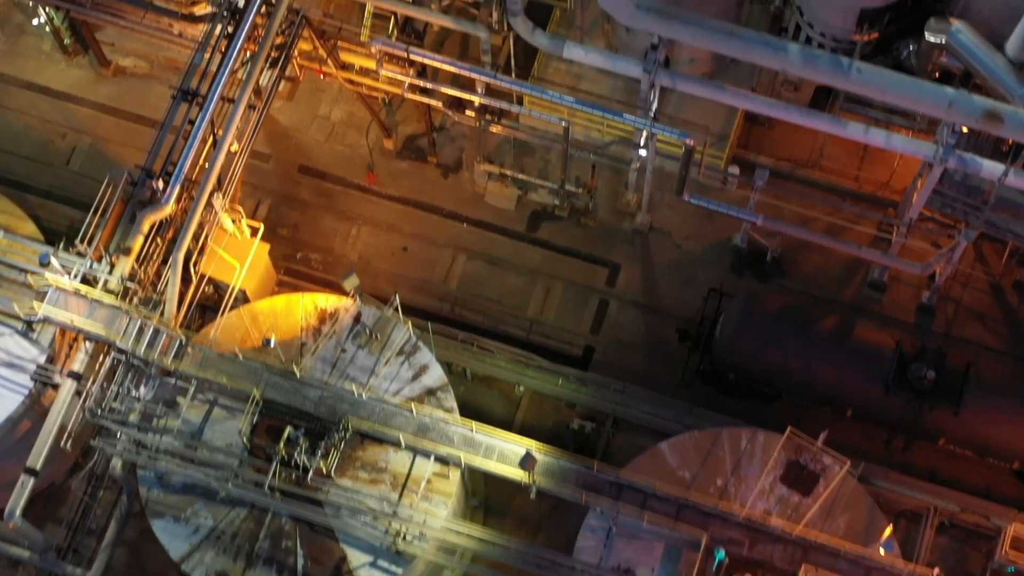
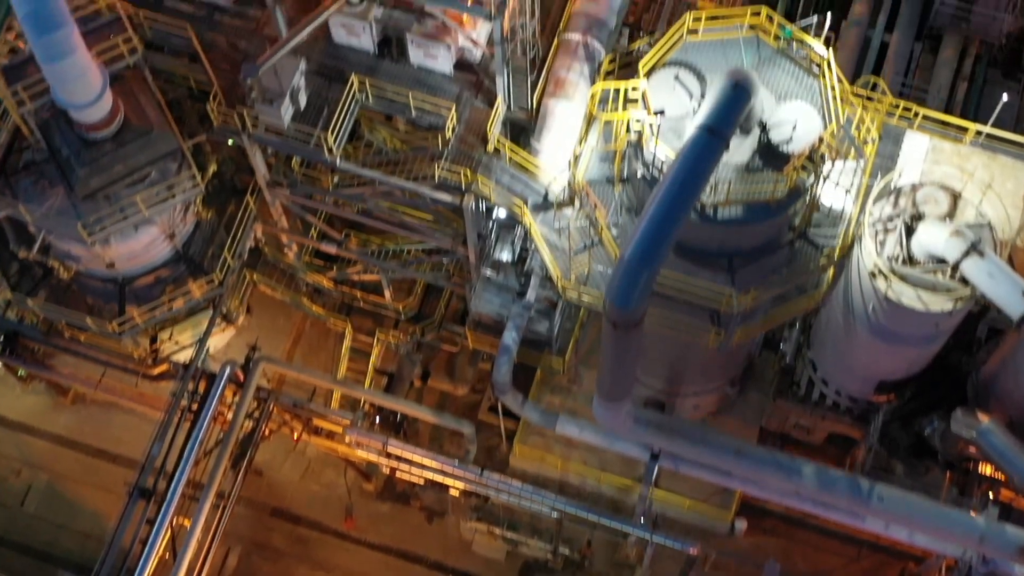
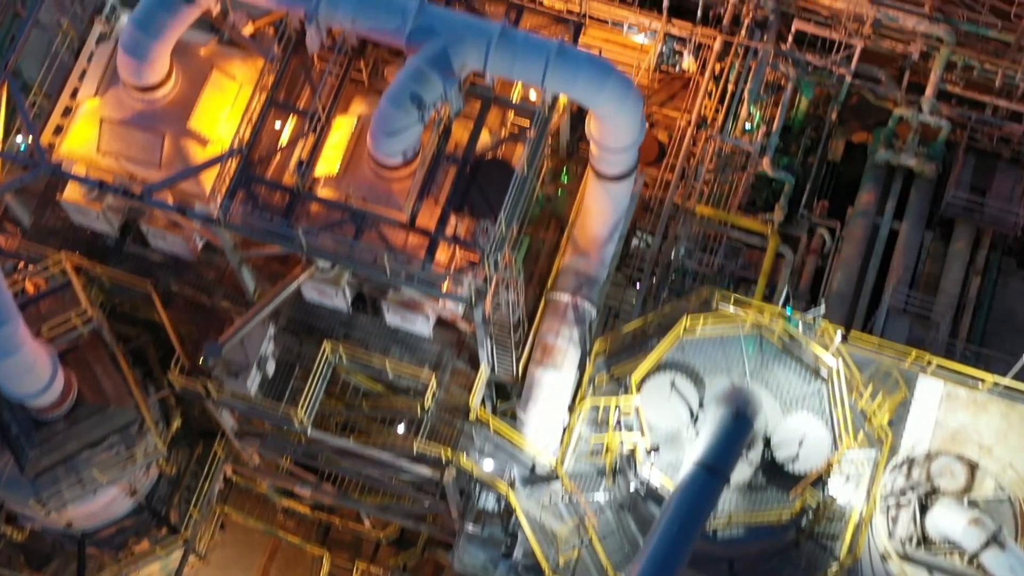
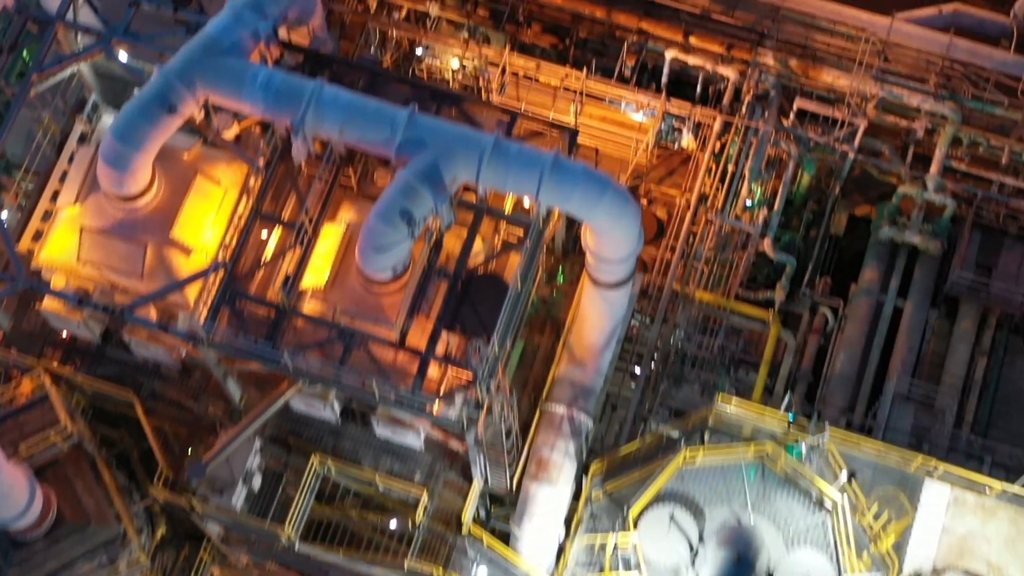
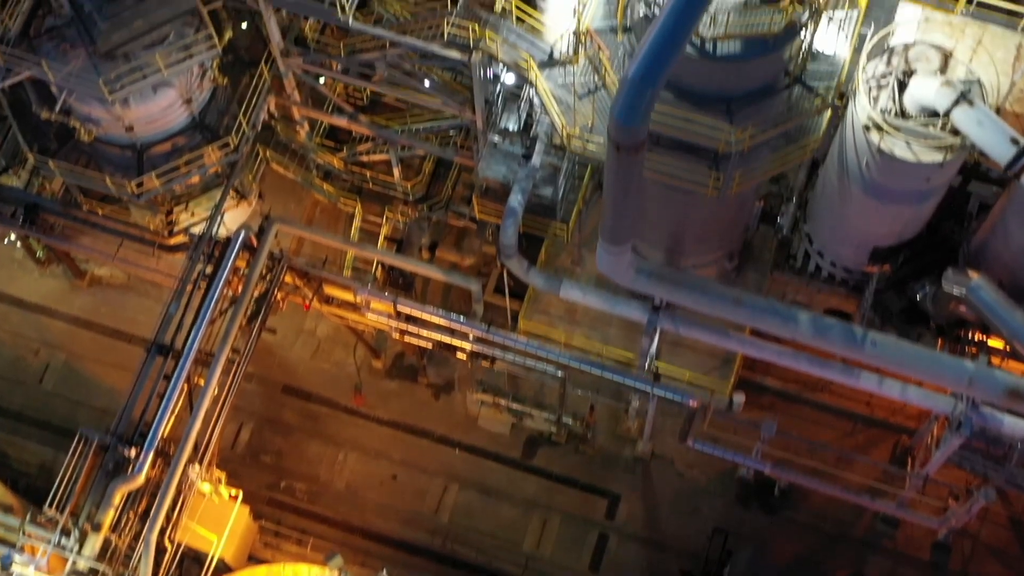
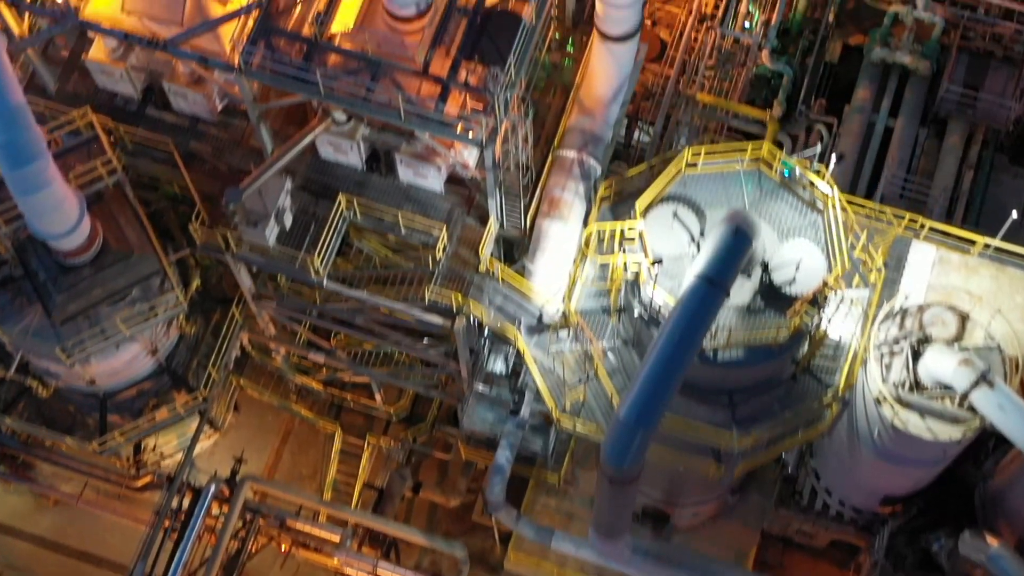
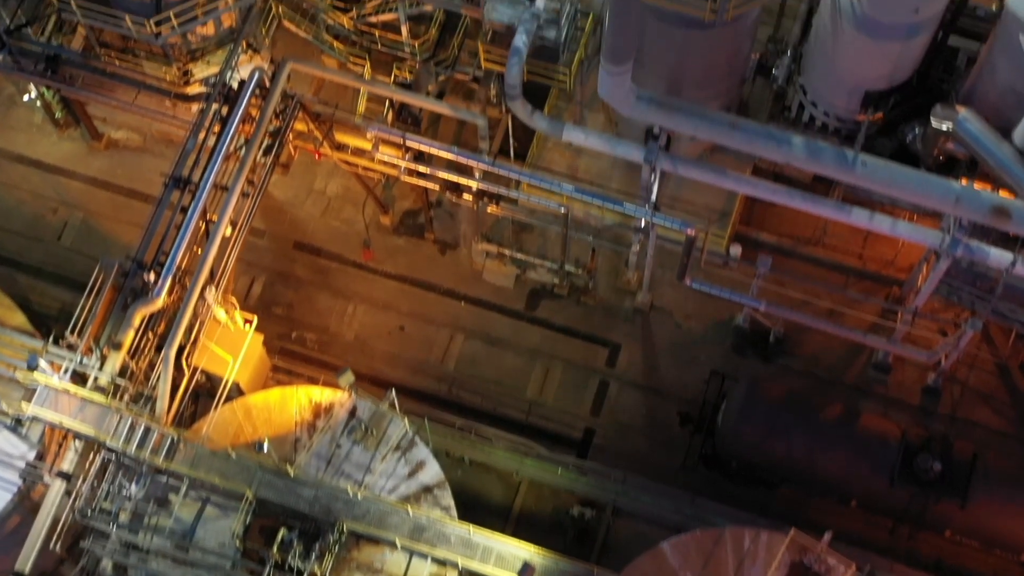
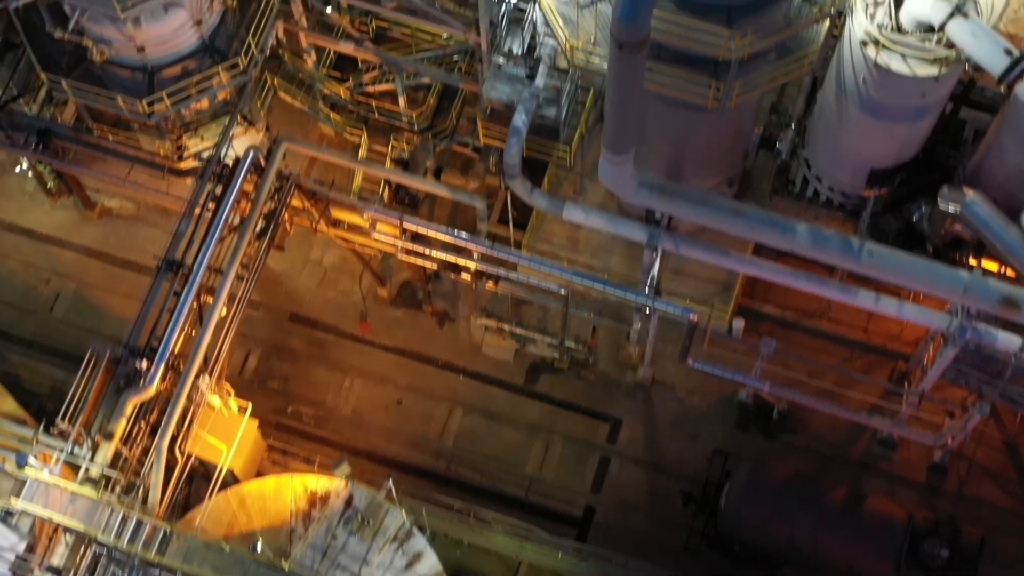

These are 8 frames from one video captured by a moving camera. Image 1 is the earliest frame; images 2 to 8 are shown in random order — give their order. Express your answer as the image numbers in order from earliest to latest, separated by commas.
7, 8, 5, 2, 6, 3, 4
